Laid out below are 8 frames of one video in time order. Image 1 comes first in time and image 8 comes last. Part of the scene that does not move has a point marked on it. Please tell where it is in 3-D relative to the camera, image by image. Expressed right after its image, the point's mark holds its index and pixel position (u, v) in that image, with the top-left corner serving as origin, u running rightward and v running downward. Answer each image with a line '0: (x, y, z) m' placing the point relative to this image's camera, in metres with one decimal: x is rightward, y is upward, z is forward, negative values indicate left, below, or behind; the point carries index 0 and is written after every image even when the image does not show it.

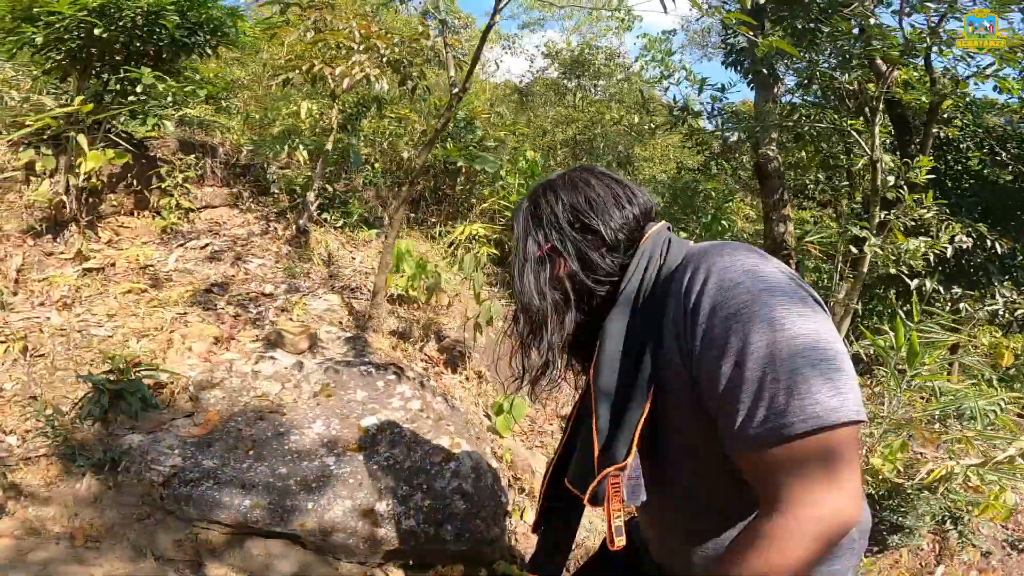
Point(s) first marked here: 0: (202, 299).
0: (-2.3, -0.1, +3.9) m
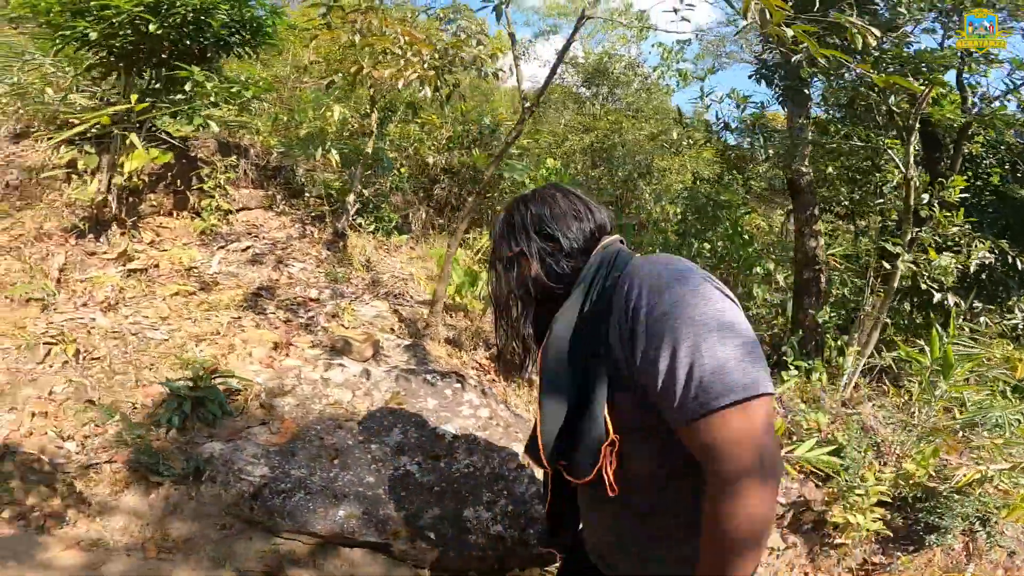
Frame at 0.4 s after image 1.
0: (-1.9, -0.1, +3.8) m
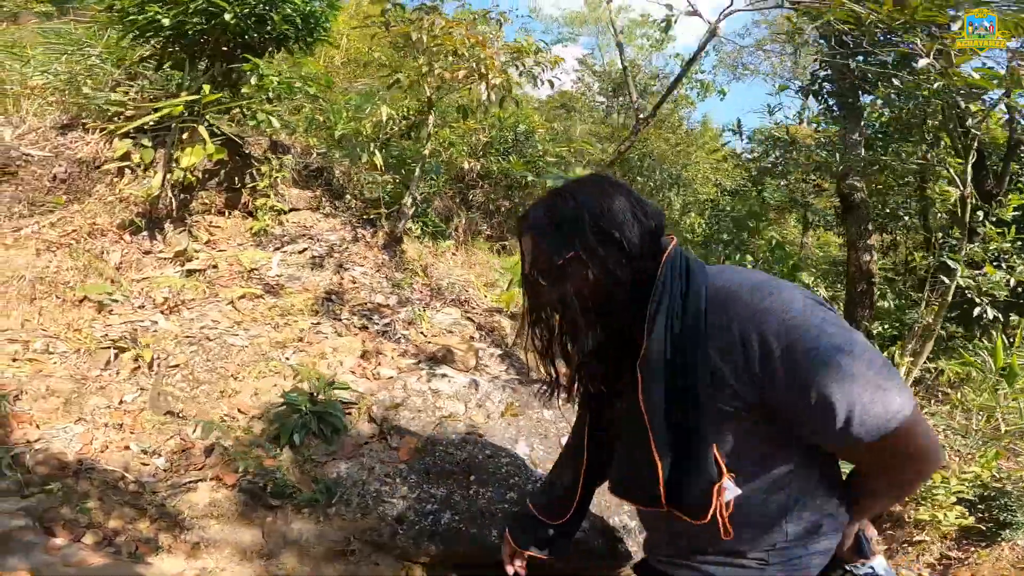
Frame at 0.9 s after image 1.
0: (-1.4, -0.1, +3.7) m
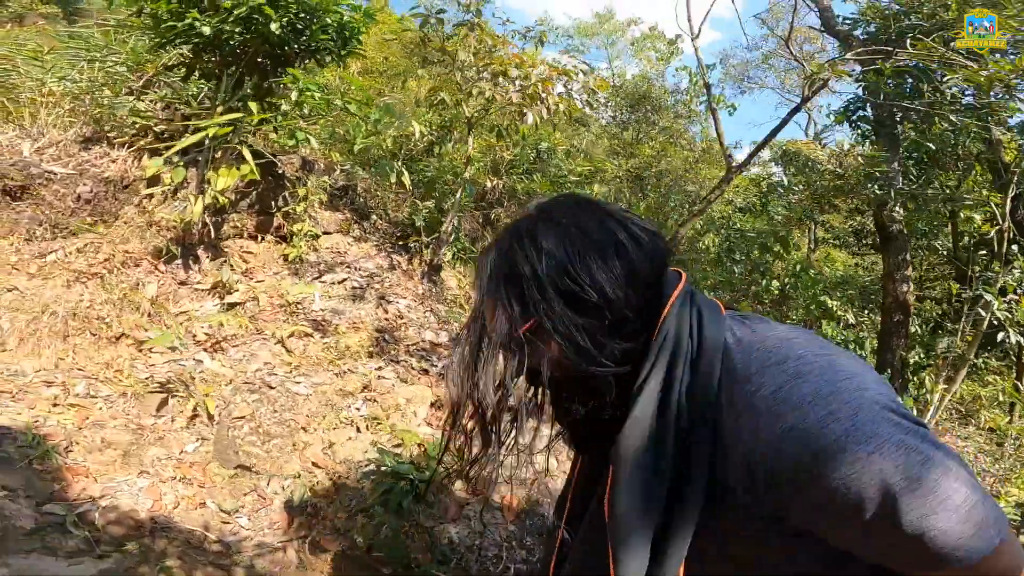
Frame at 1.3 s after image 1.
0: (-0.9, -0.4, +3.4) m
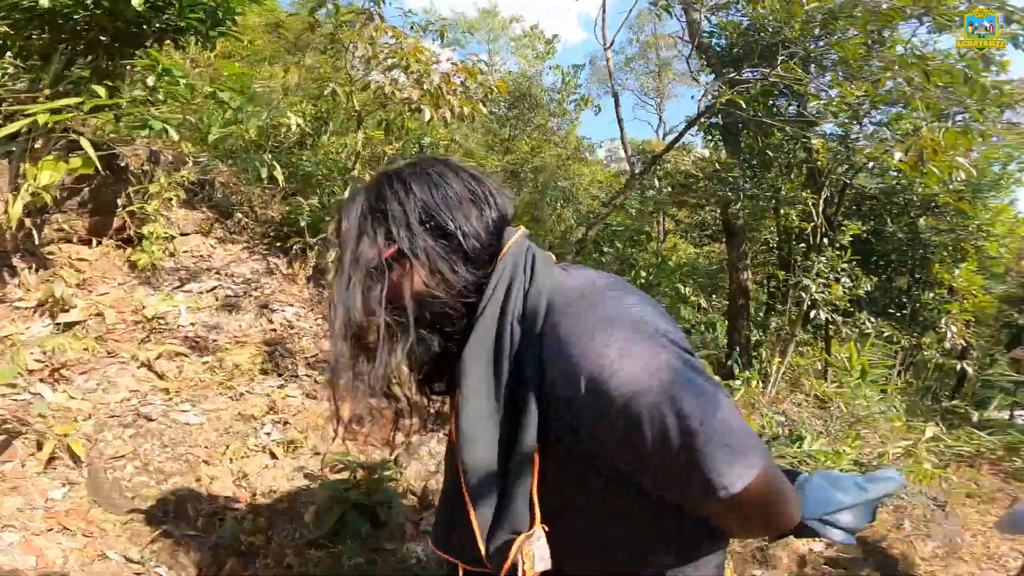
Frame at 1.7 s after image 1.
0: (-1.5, -0.4, +3.2) m
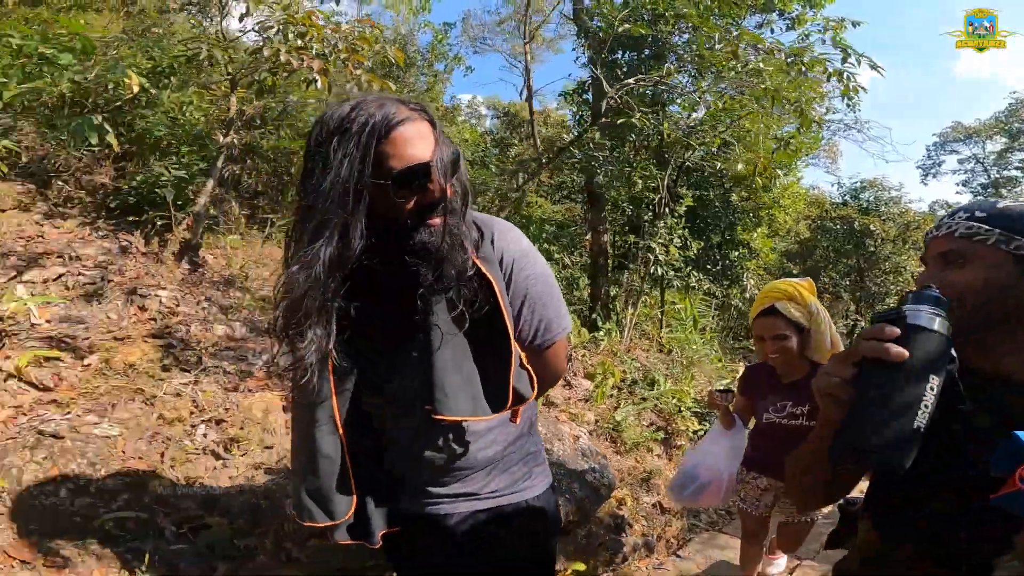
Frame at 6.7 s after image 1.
0: (-2.0, -0.3, +3.0) m
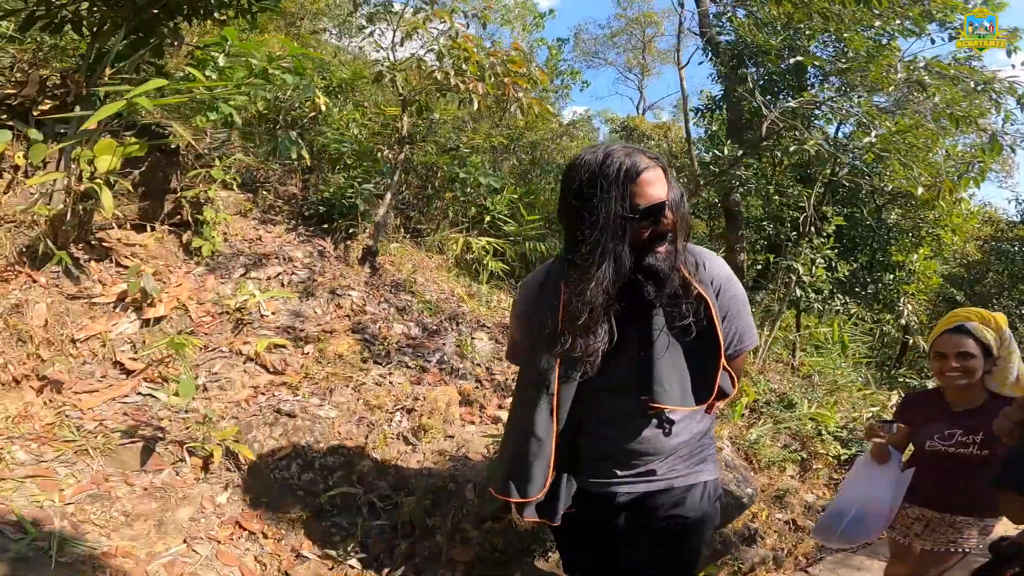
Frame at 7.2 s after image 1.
0: (-1.0, -0.3, +3.4) m
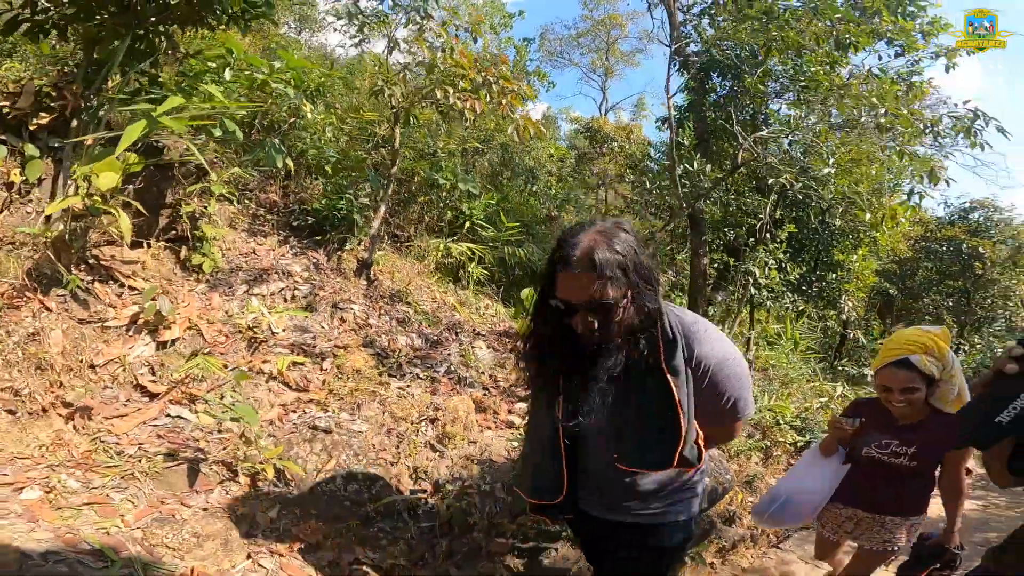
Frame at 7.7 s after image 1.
0: (-1.0, -0.5, +3.5) m
